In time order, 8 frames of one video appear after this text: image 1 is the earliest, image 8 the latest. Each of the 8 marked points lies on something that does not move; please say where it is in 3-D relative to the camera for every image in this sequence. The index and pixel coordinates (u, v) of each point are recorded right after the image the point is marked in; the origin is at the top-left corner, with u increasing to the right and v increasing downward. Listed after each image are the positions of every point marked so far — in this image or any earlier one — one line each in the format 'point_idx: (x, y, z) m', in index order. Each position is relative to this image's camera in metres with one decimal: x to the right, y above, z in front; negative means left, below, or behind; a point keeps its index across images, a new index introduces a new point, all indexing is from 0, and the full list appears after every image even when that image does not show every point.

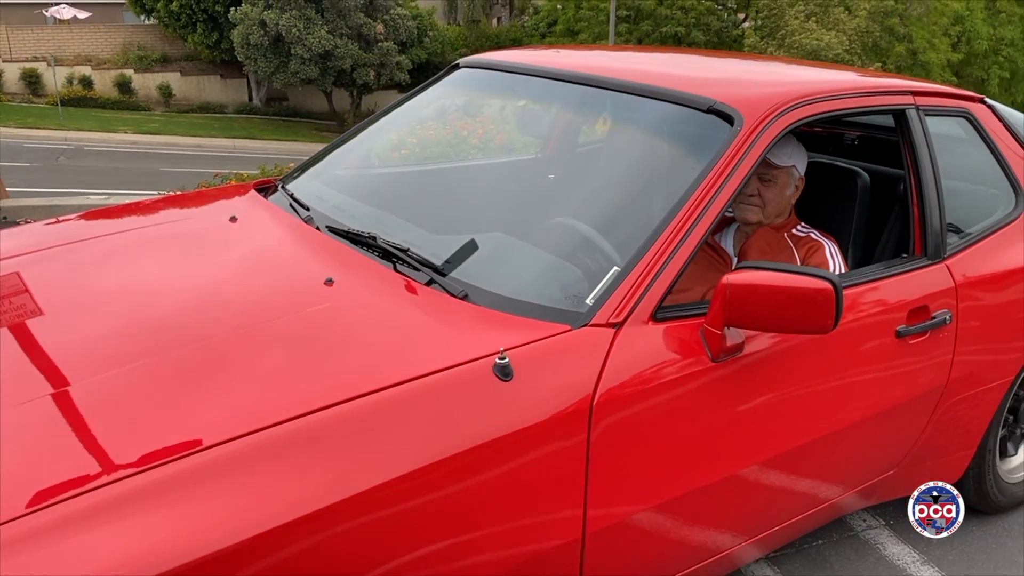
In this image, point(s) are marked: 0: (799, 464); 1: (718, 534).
0: (+0.7, -0.4, +2.1) m
1: (+0.5, -0.5, +2.1) m
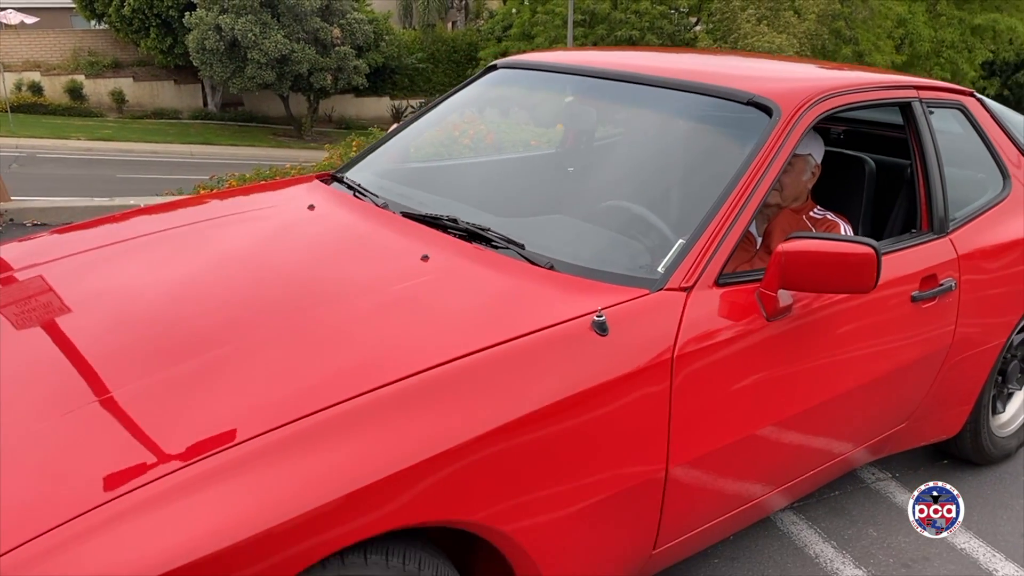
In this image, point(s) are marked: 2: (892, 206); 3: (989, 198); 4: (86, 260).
0: (+0.9, -0.3, +2.4) m
1: (+0.7, -0.5, +2.3) m
2: (+1.2, +0.3, +2.7) m
3: (+1.5, +0.3, +2.8) m
4: (-1.1, +0.1, +2.3) m
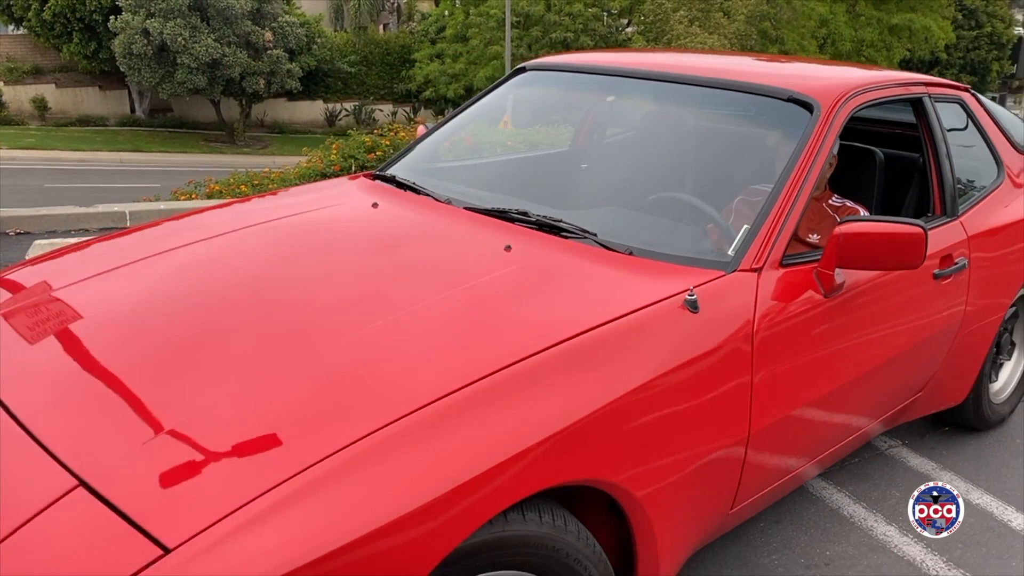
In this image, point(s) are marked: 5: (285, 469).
0: (+1.1, -0.3, +2.6) m
1: (+0.9, -0.4, +2.5) m
2: (+1.3, +0.3, +3.0) m
3: (+1.6, +0.4, +3.1) m
4: (-0.9, +0.1, +2.4) m
5: (-0.3, -0.3, +1.5) m
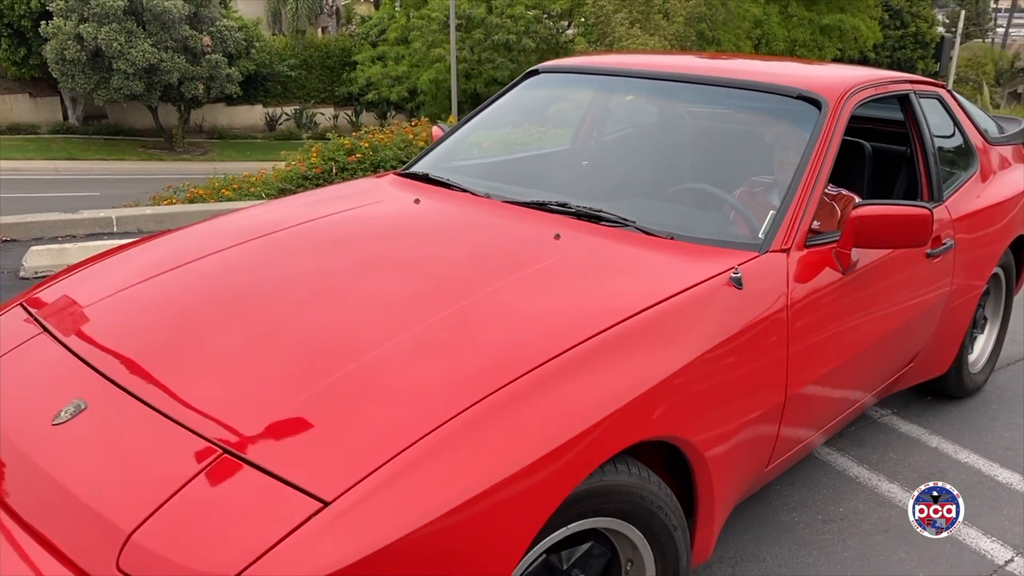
0: (+1.2, -0.2, +2.9) m
1: (+1.0, -0.4, +2.8) m
2: (+1.4, +0.4, +3.2) m
3: (+1.7, +0.4, +3.4) m
4: (-0.8, +0.1, +2.5) m
5: (-0.1, -0.3, +1.7) m
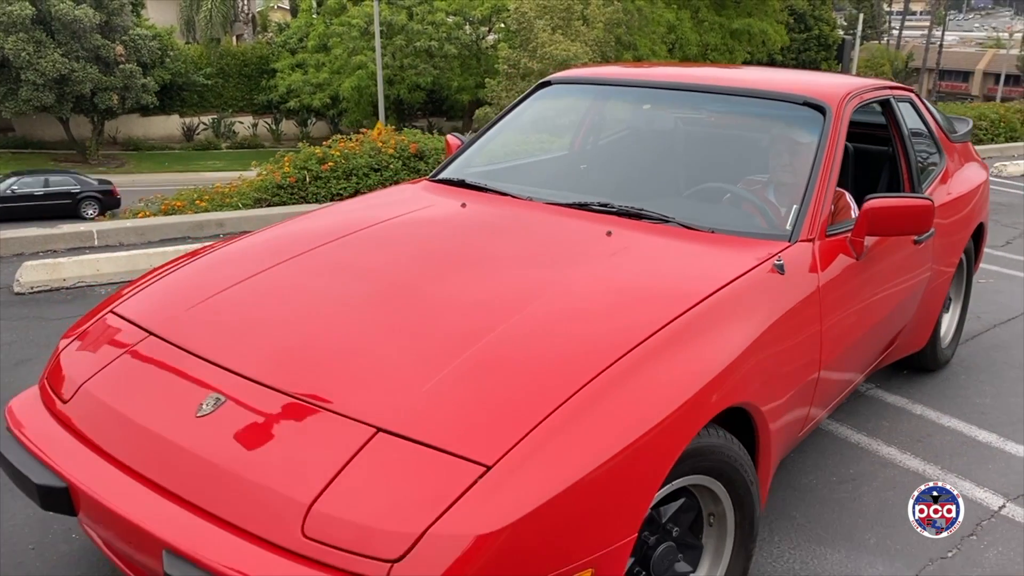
0: (+1.3, -0.2, +3.2) m
1: (+1.1, -0.3, +3.1) m
2: (+1.5, +0.5, +3.6) m
3: (+1.8, +0.5, +3.7) m
4: (-0.6, +0.1, +2.7) m
5: (+0.1, -0.2, +1.9) m
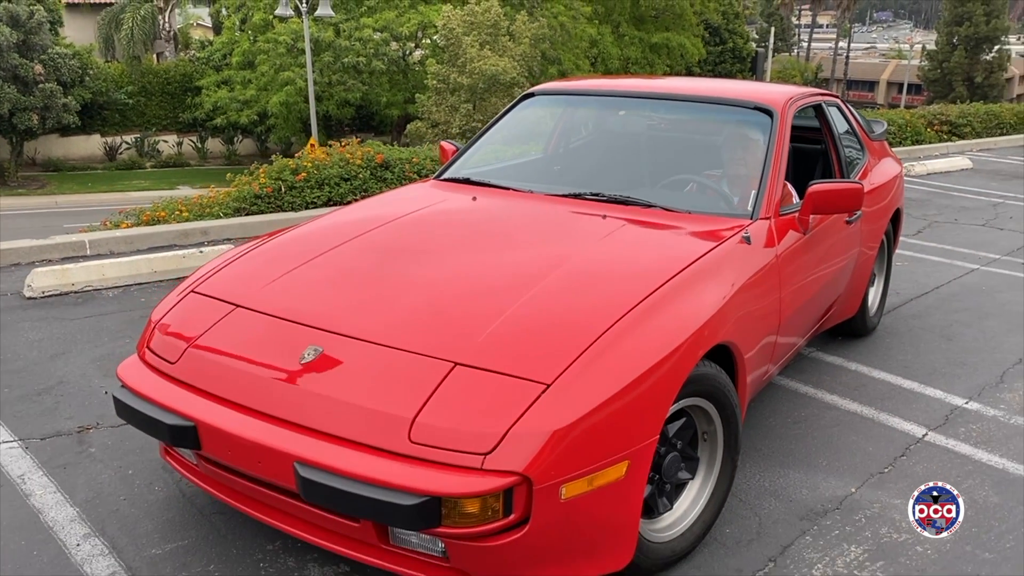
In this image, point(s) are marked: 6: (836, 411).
0: (+1.3, 0.0, +3.9) m
1: (+1.2, -0.2, +3.7) m
2: (+1.4, +0.6, +4.2) m
3: (+1.7, +0.6, +4.4) m
4: (-0.6, +0.2, +3.2) m
5: (+0.2, -0.1, +2.4) m
6: (+1.4, -0.5, +3.8) m
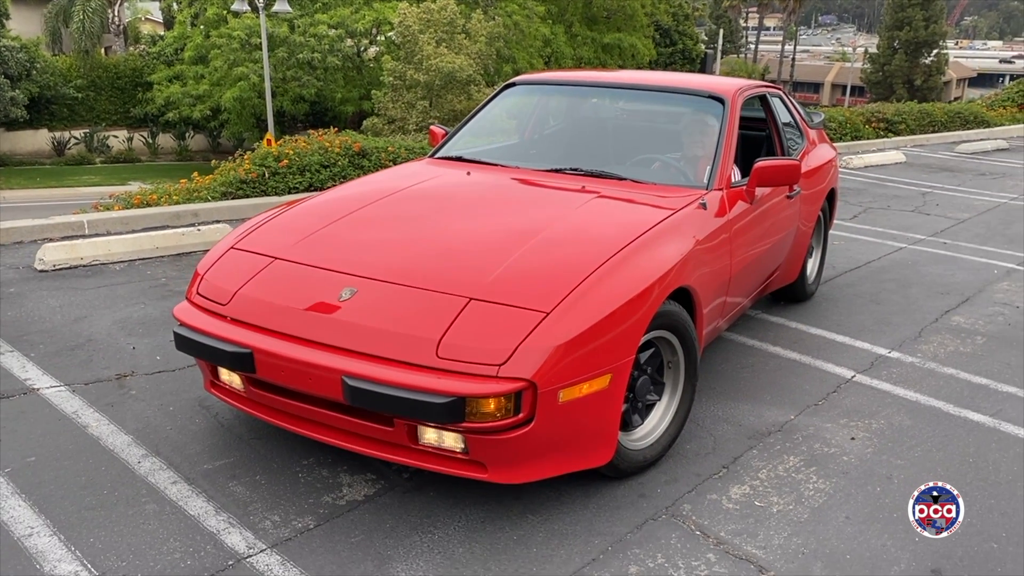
0: (+1.2, +0.1, +4.5) m
1: (+1.1, 0.0, +4.3) m
2: (+1.3, +0.7, +4.8) m
3: (+1.6, +0.8, +5.0) m
4: (-0.6, +0.3, +3.7) m
5: (+0.2, 0.0, +3.0) m
6: (+1.3, -0.3, +4.4) m
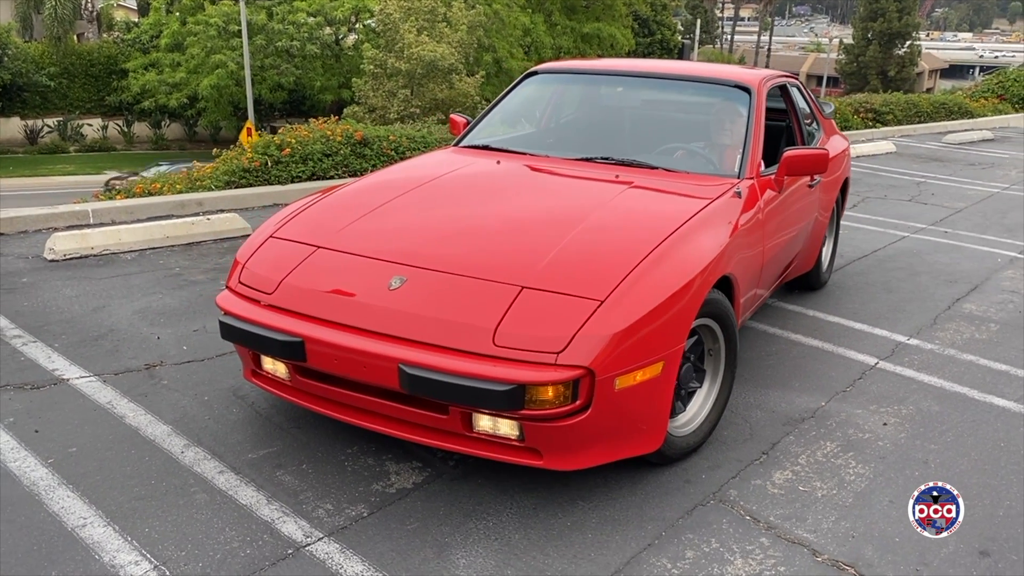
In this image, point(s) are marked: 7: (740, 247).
0: (+1.3, +0.2, +4.5) m
1: (+1.2, 0.0, +4.3) m
2: (+1.4, +0.8, +4.9) m
3: (+1.7, +0.9, +5.1) m
4: (-0.5, +0.4, +3.7) m
5: (+0.4, +0.1, +3.0) m
6: (+1.4, -0.3, +4.4) m
7: (+0.9, +0.2, +3.6) m
